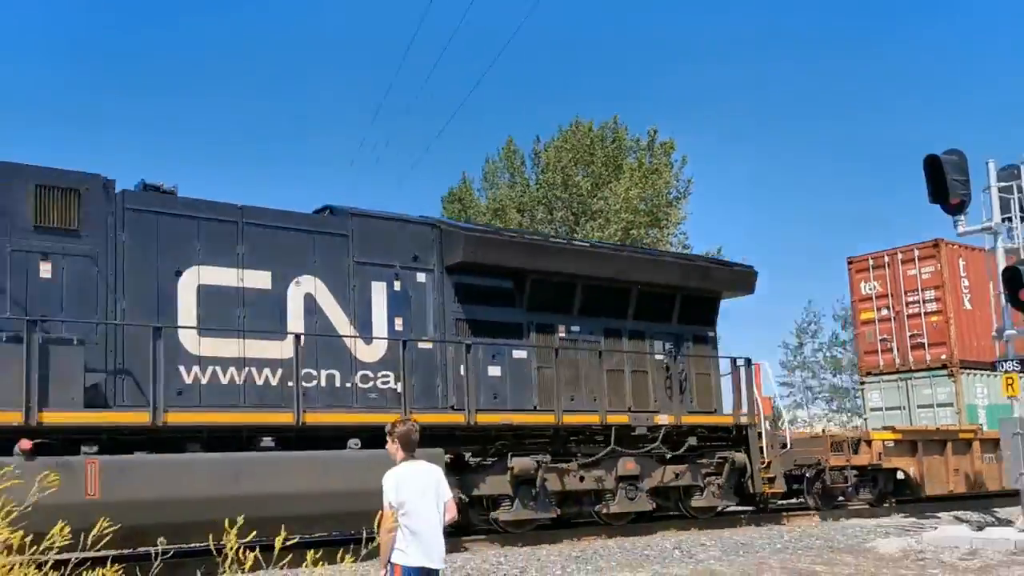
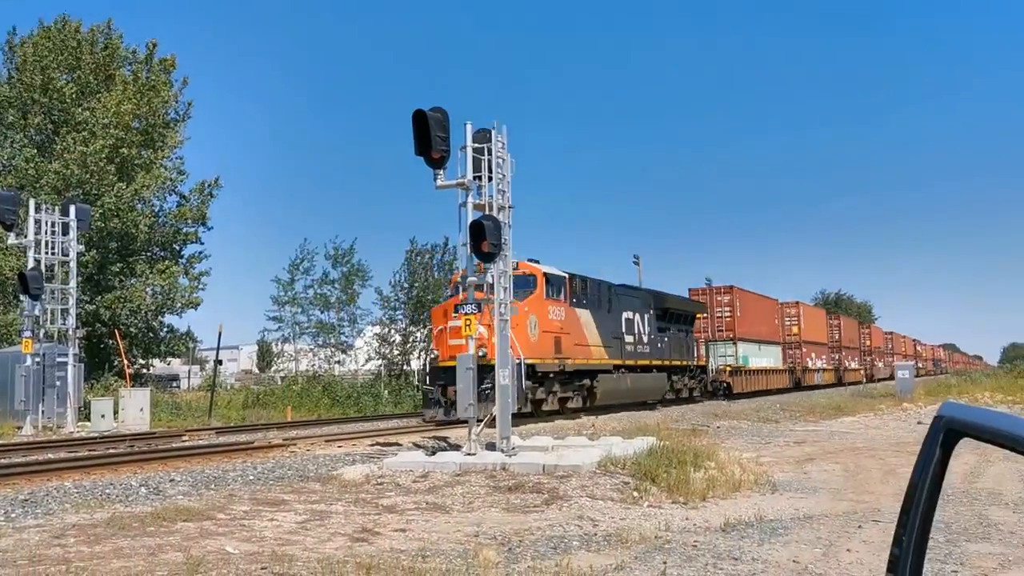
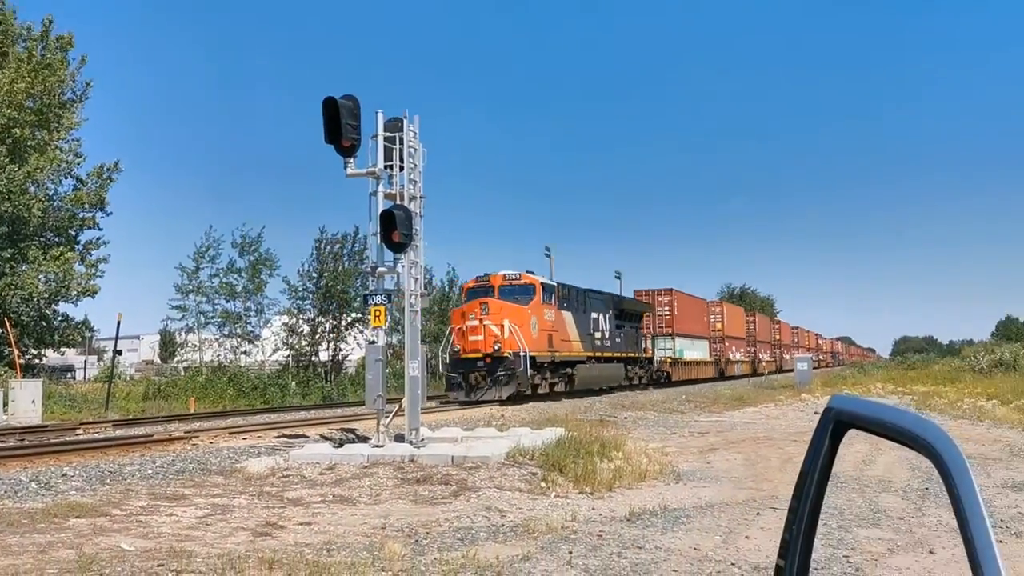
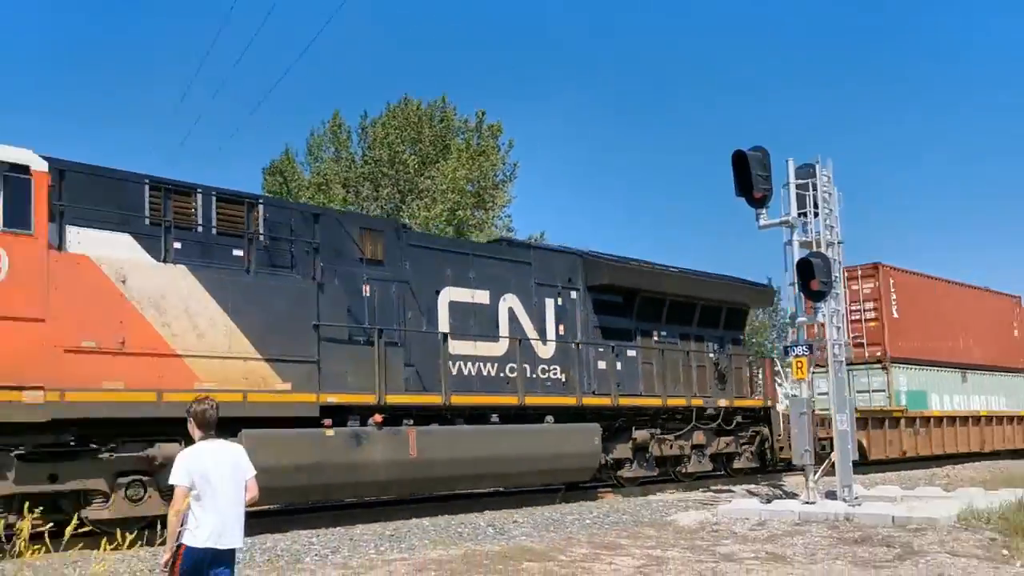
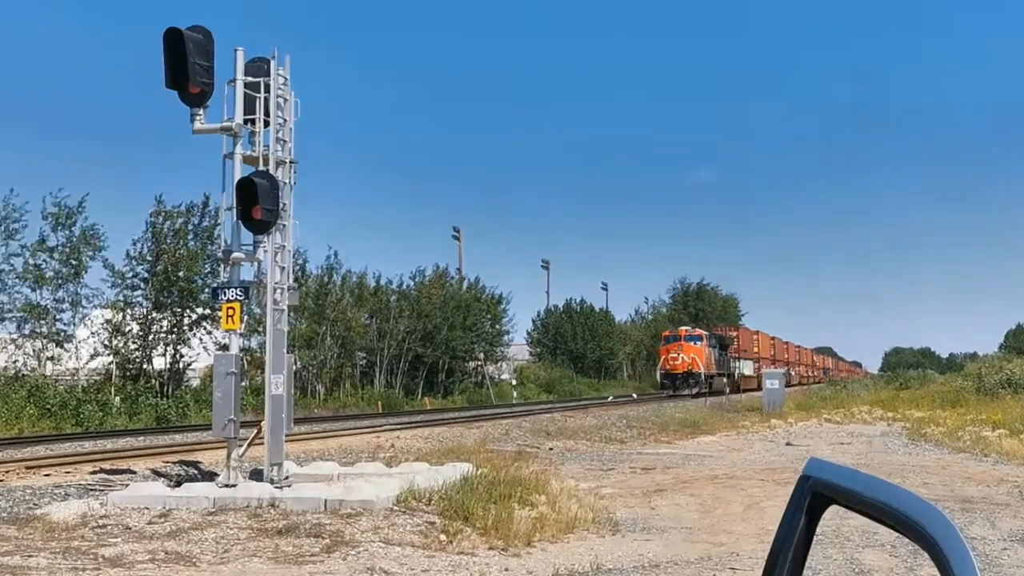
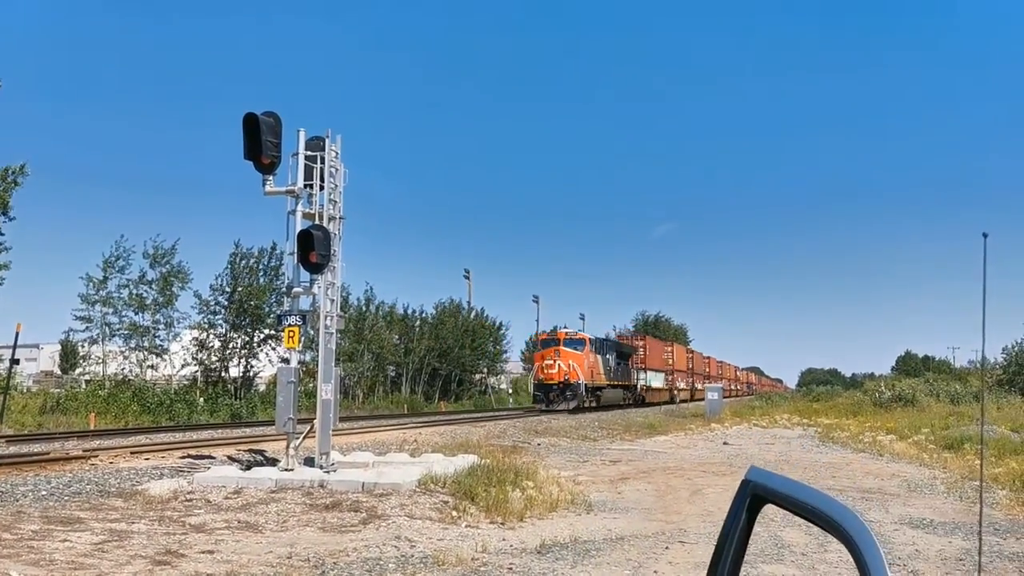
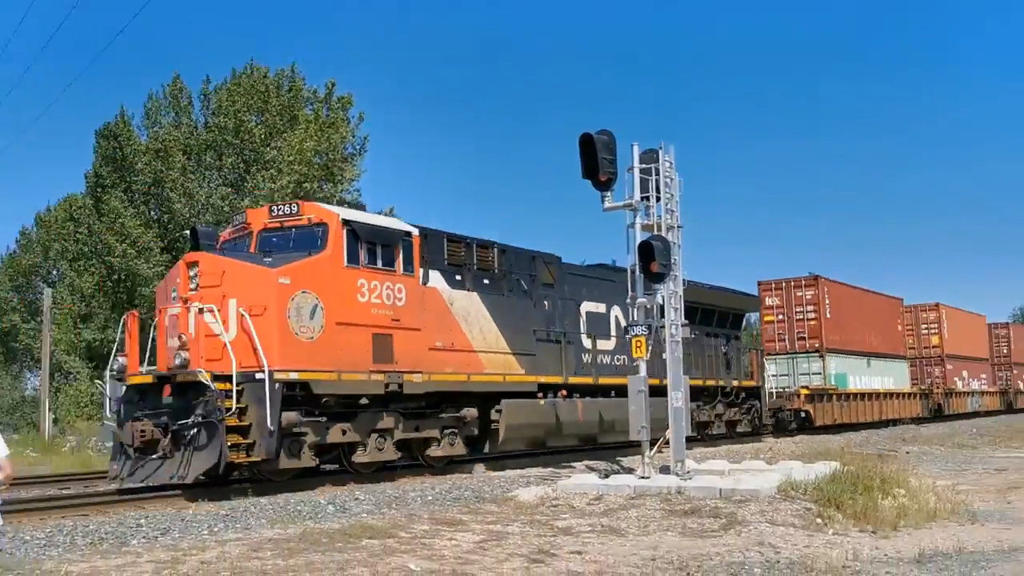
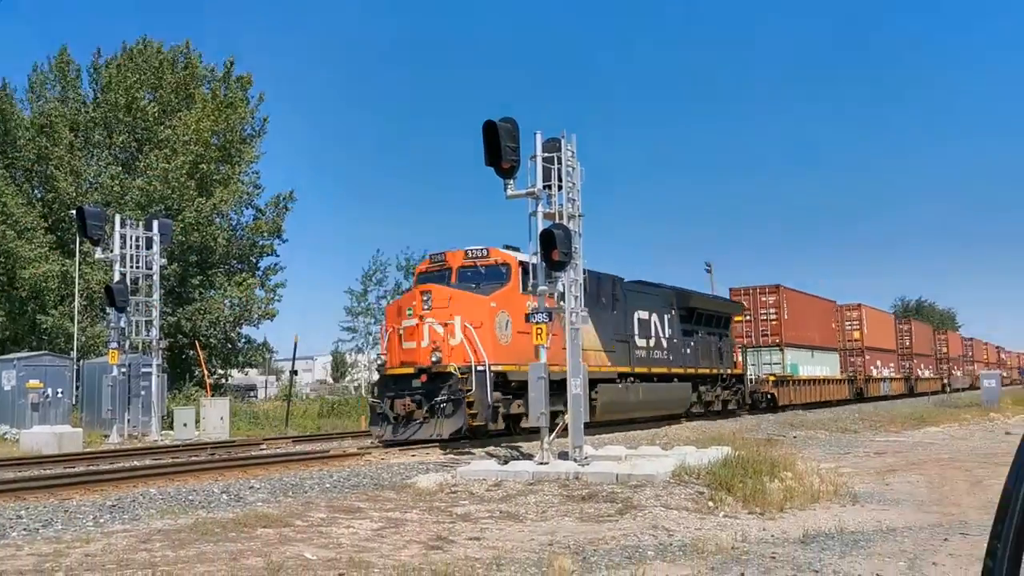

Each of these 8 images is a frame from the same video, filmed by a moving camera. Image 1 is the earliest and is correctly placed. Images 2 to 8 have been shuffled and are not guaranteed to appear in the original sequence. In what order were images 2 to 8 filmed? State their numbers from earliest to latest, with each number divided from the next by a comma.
4, 7, 8, 2, 3, 6, 5
